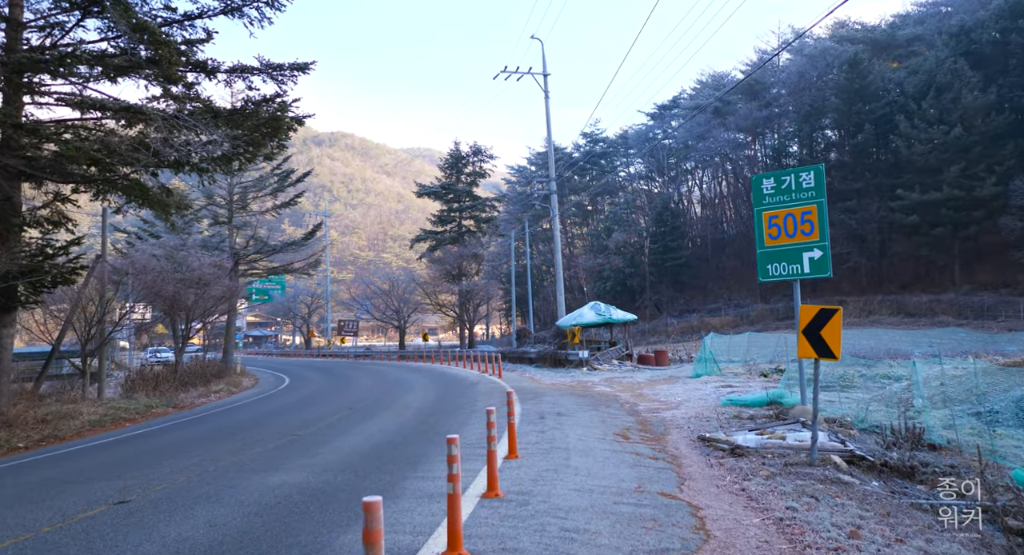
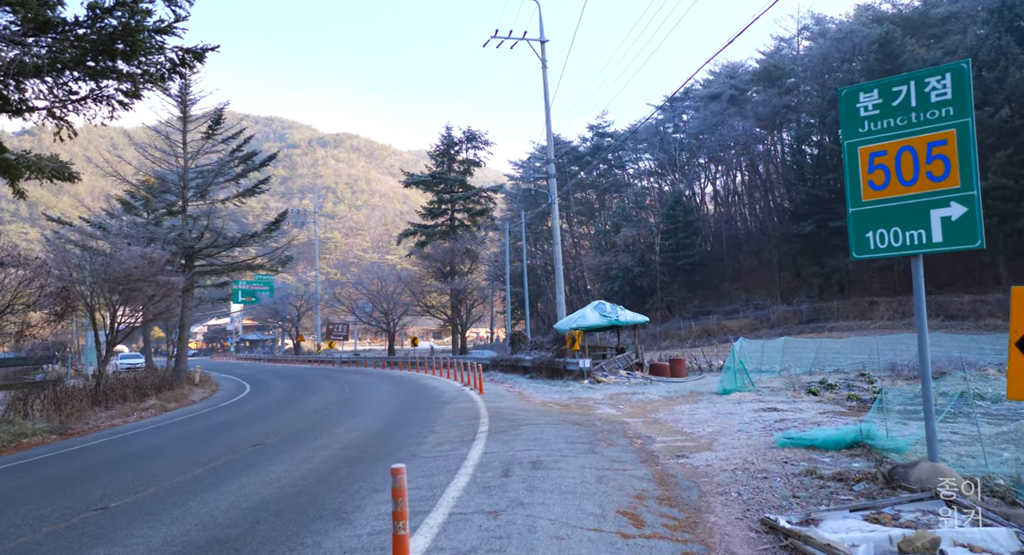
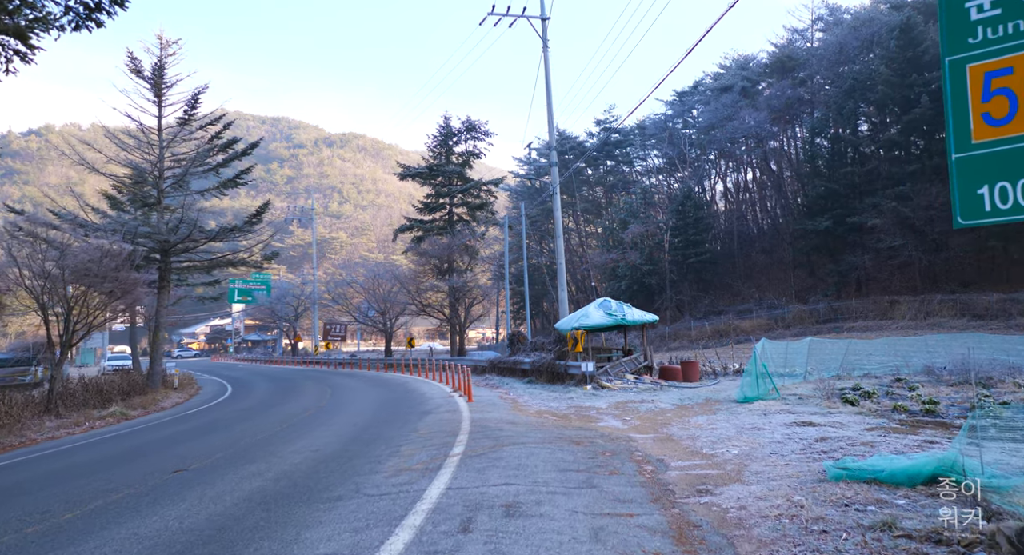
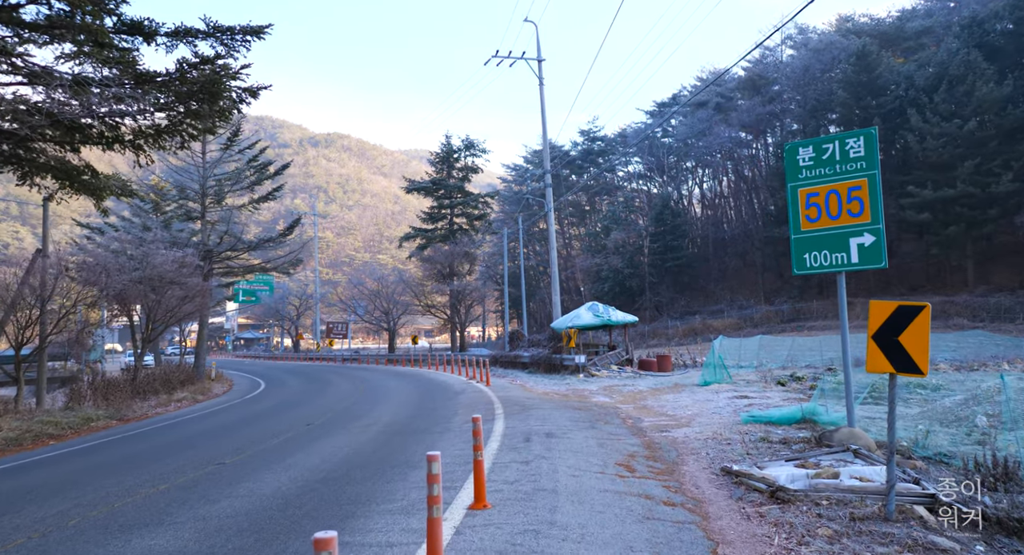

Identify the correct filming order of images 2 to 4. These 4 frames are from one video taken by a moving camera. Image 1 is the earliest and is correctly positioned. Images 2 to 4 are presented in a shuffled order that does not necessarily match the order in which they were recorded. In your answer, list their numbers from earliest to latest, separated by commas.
4, 2, 3
